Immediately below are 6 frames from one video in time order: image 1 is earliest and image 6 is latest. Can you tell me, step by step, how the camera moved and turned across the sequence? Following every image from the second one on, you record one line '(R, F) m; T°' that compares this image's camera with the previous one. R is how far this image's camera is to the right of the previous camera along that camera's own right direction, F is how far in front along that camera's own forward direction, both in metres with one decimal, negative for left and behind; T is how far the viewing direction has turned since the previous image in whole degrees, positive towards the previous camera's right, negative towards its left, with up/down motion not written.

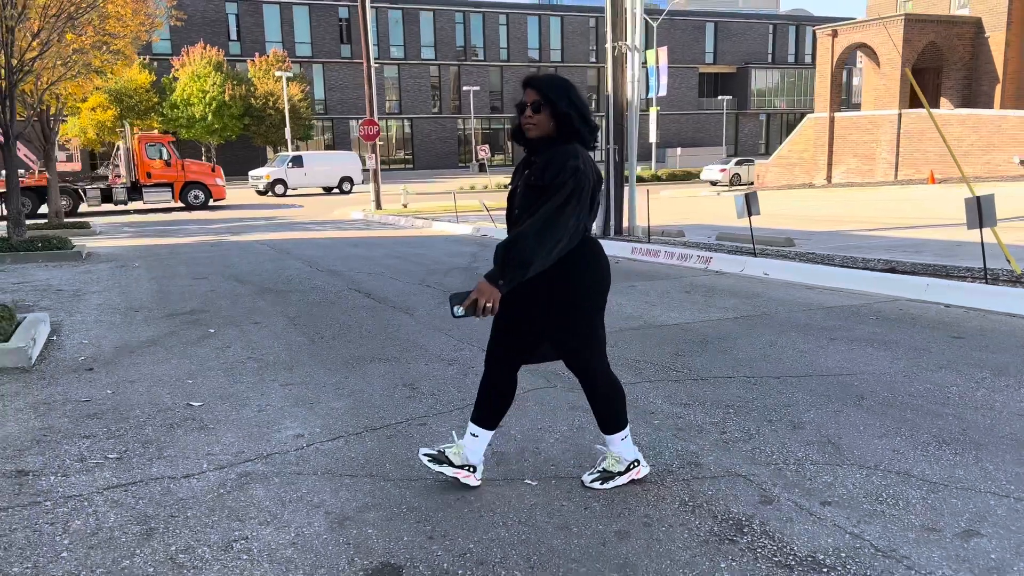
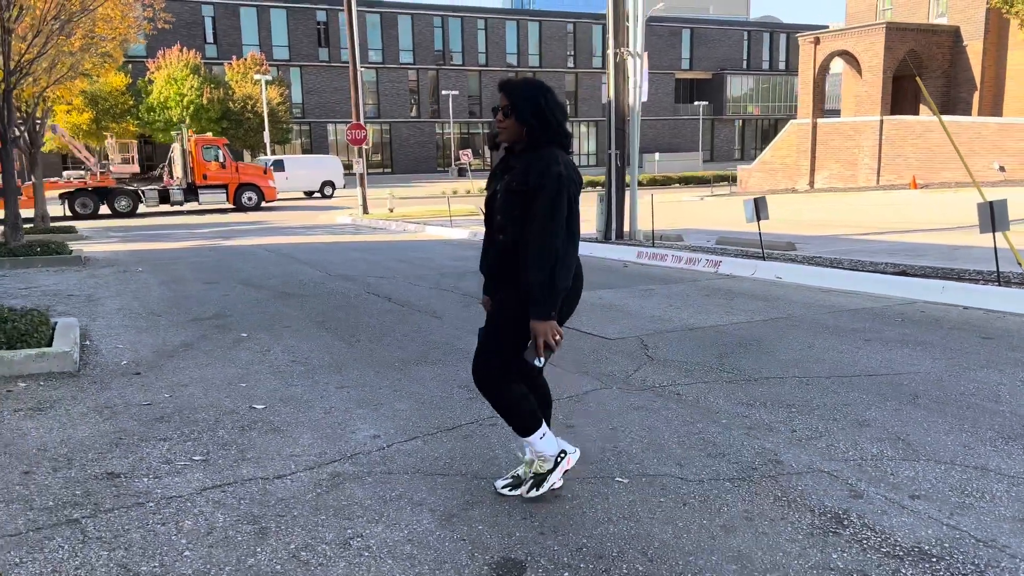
(-0.5, -0.1) m; +2°
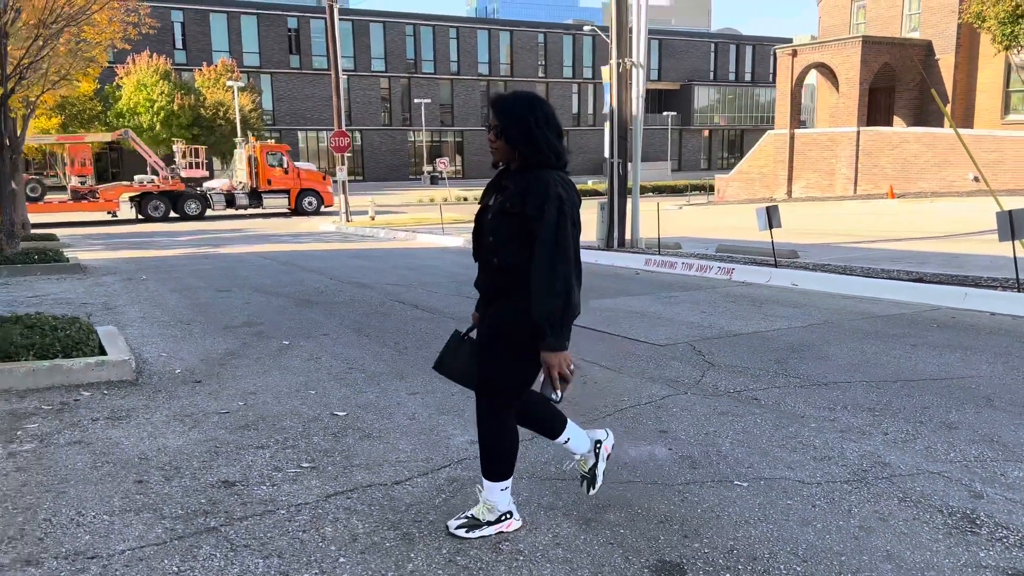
(-0.7, 0.0) m; +2°
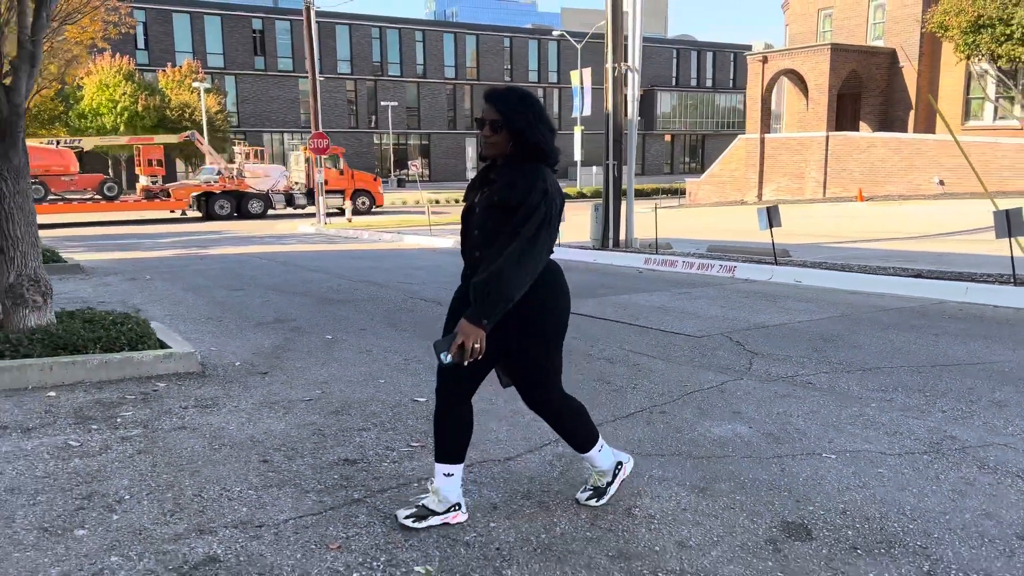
(-0.7, -0.2) m; +3°
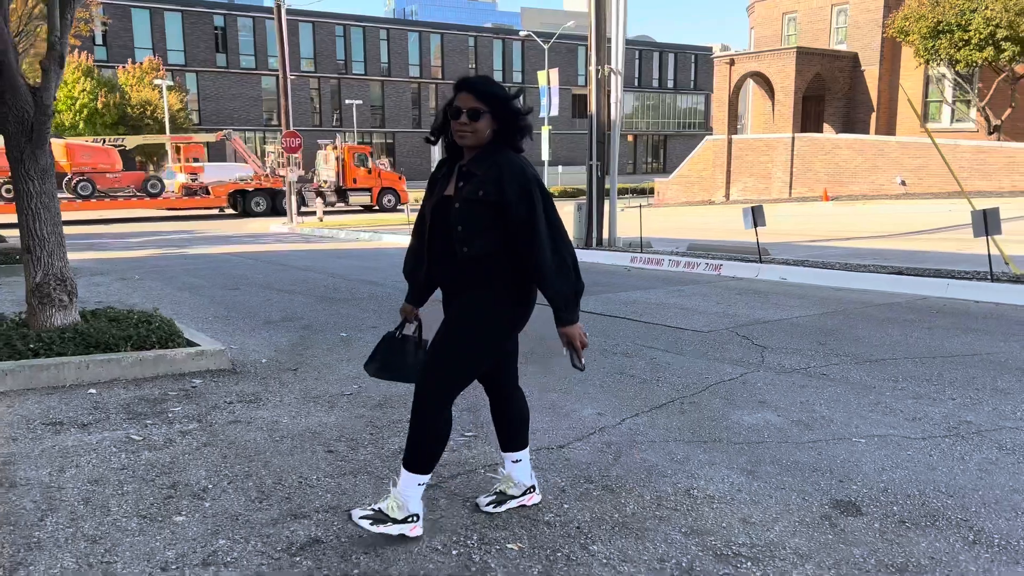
(-0.4, -0.2) m; +3°
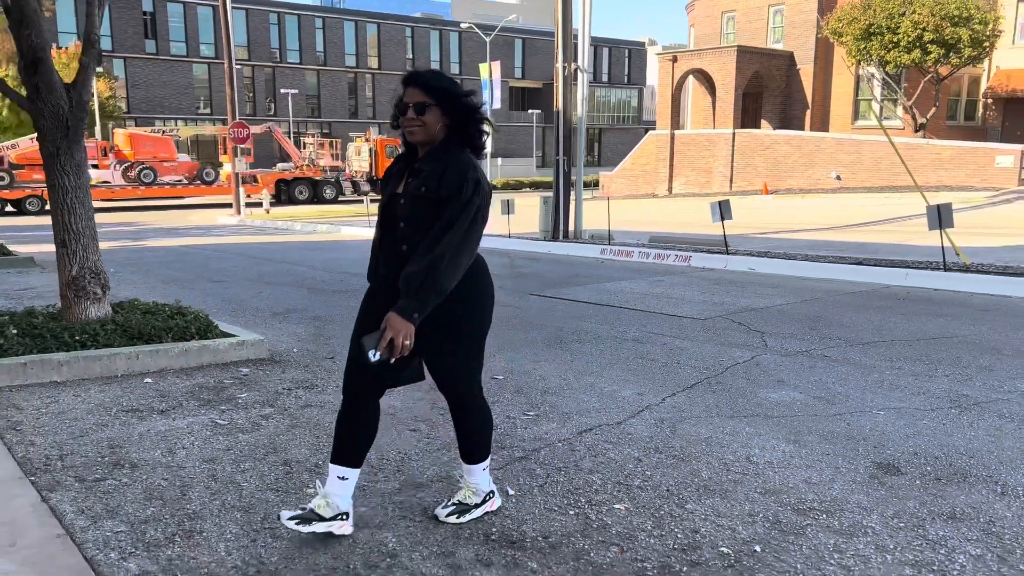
(-0.7, -0.3) m; +5°
